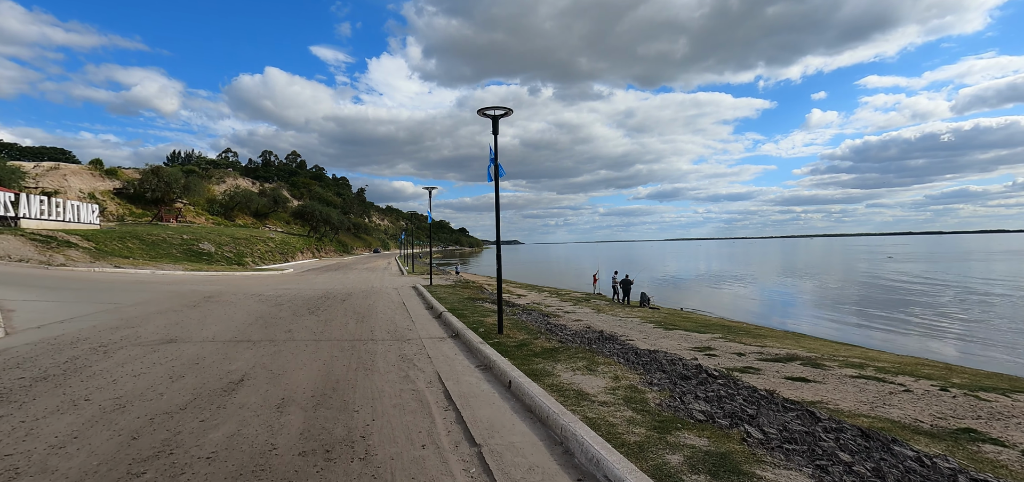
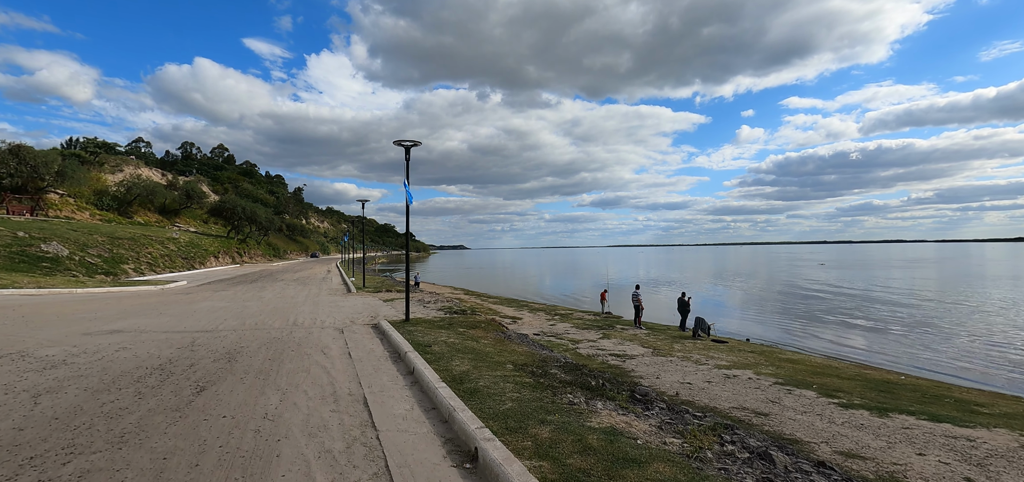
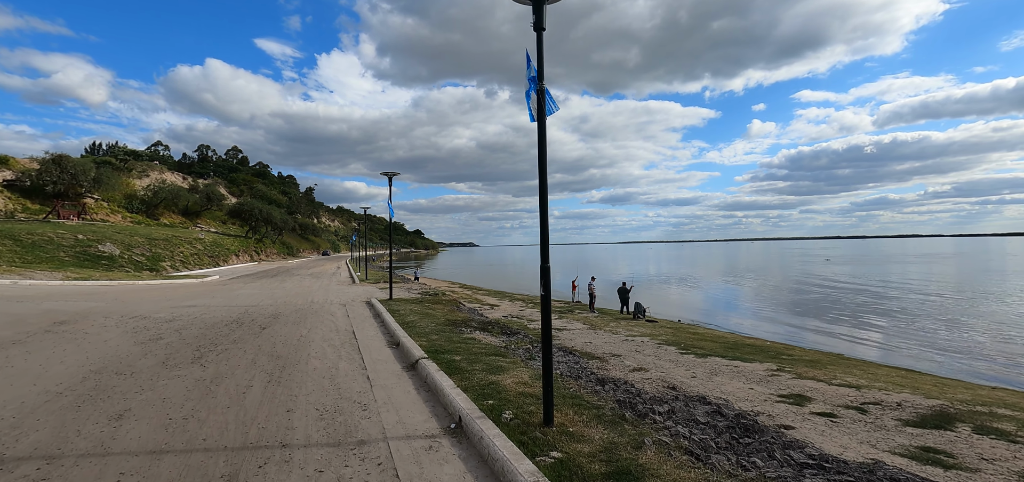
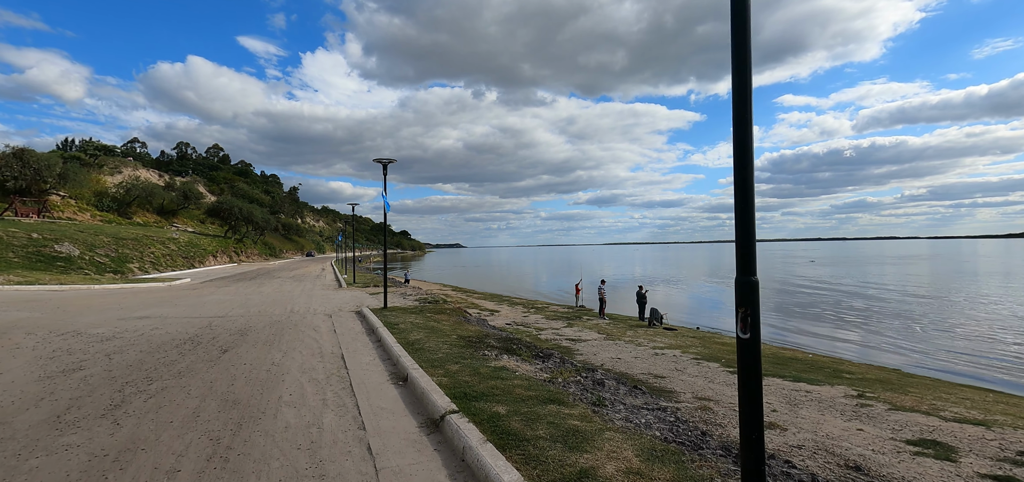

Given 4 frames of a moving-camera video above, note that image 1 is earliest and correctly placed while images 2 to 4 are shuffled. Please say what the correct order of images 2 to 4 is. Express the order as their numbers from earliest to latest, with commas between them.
3, 4, 2
